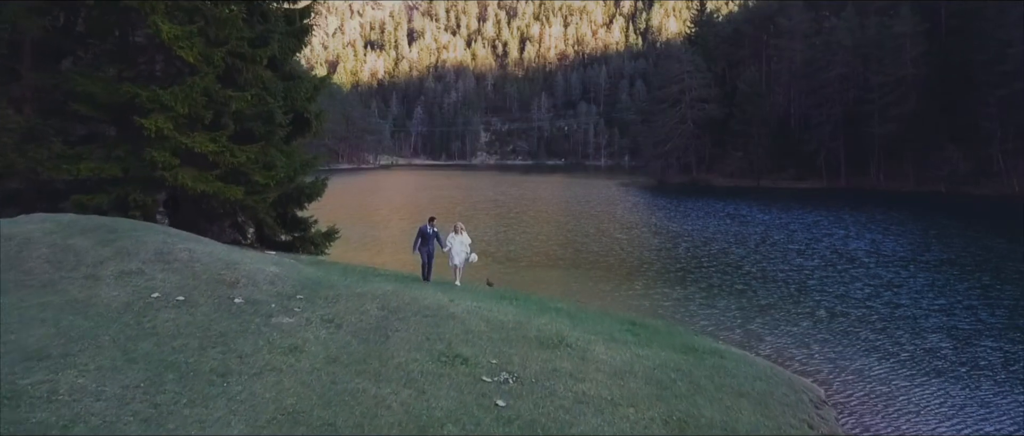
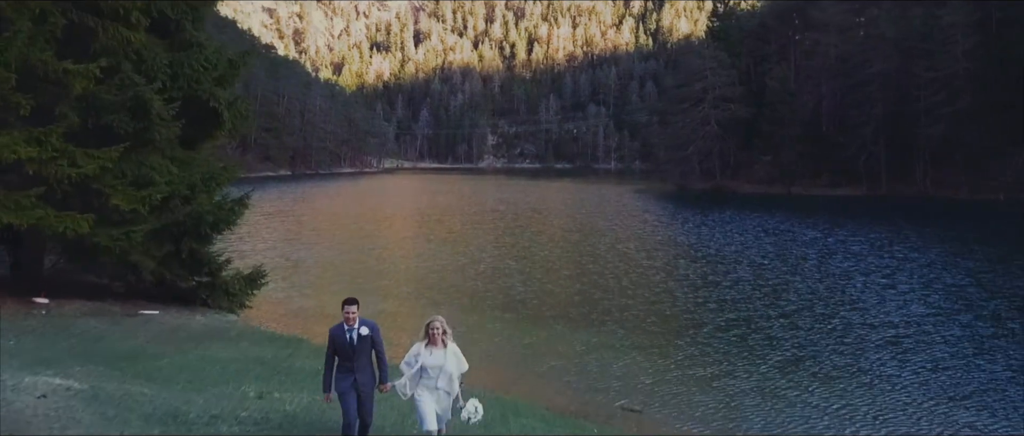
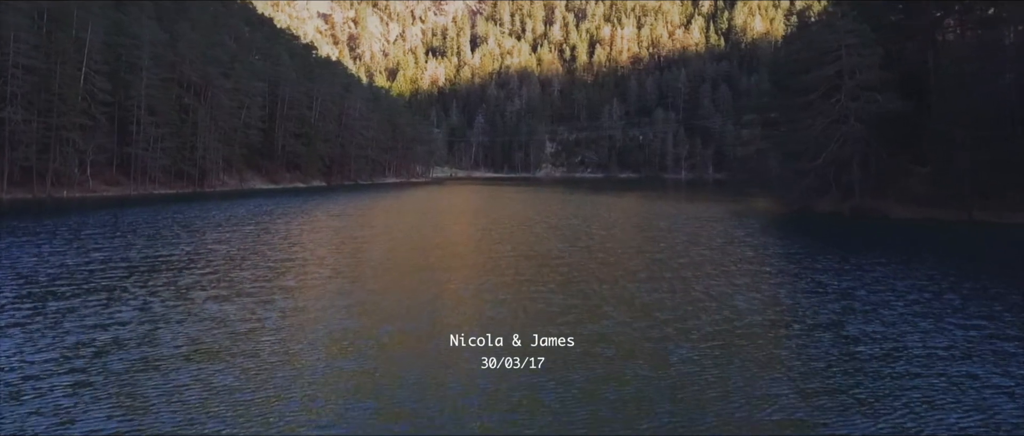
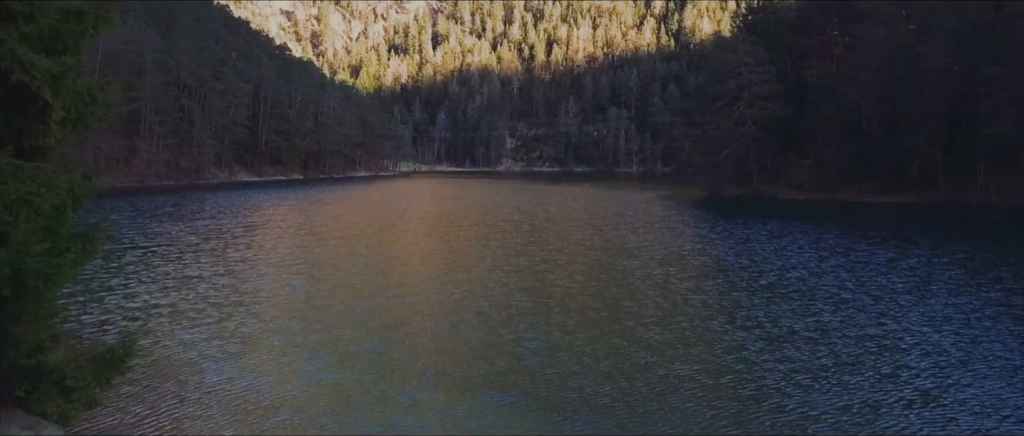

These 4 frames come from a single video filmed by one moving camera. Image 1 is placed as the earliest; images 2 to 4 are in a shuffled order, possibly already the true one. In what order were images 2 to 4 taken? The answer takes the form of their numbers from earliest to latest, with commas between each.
2, 4, 3
